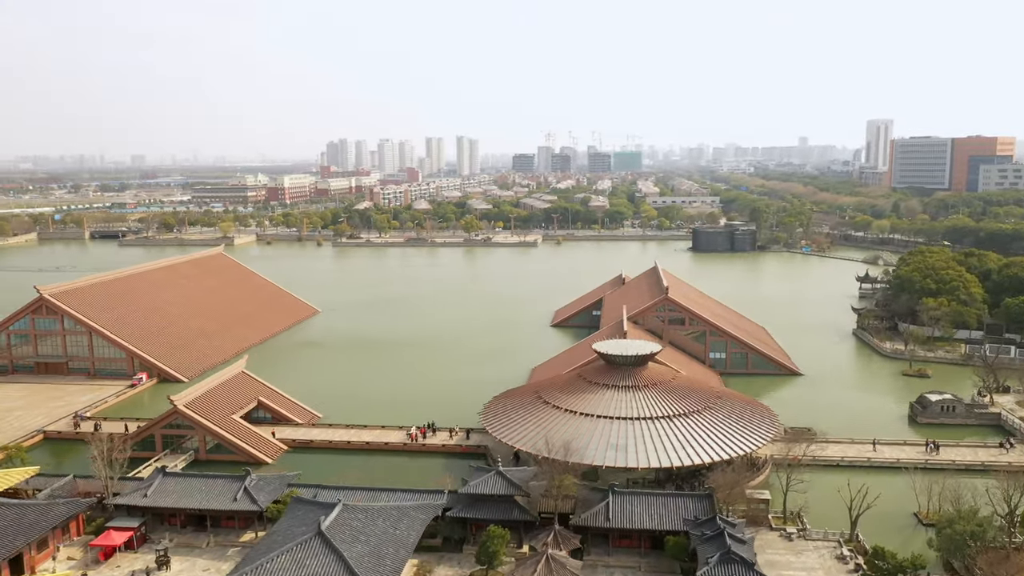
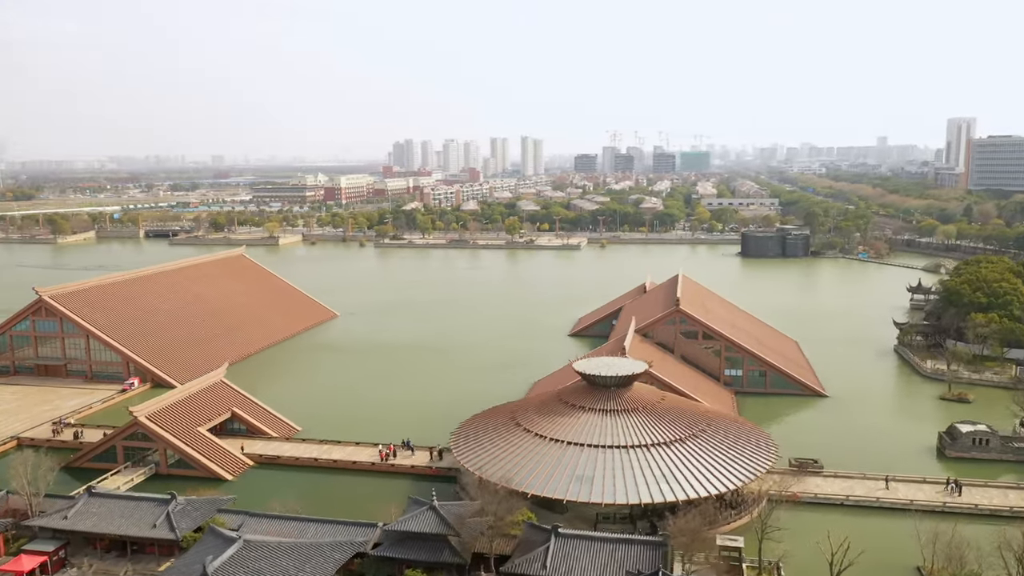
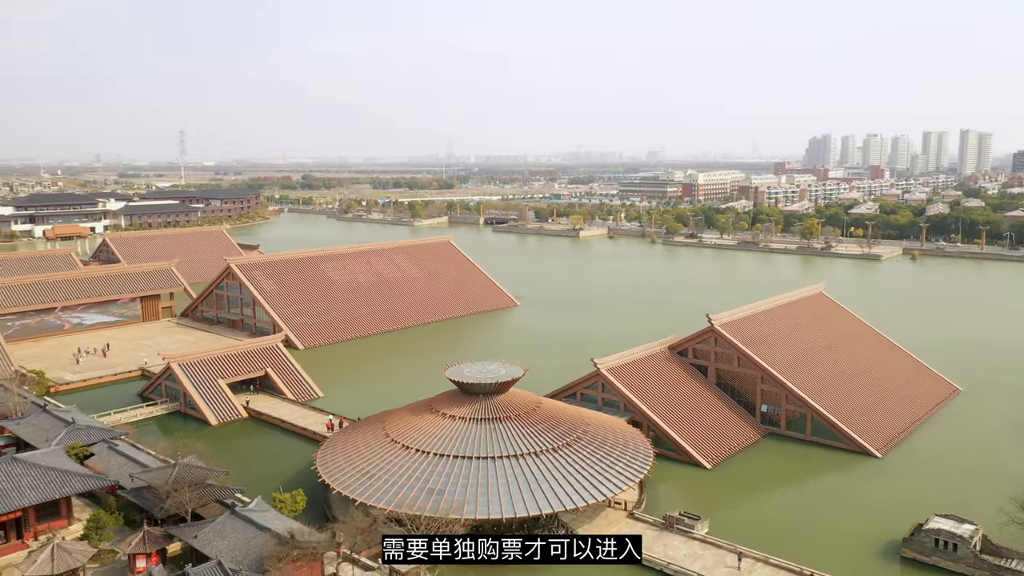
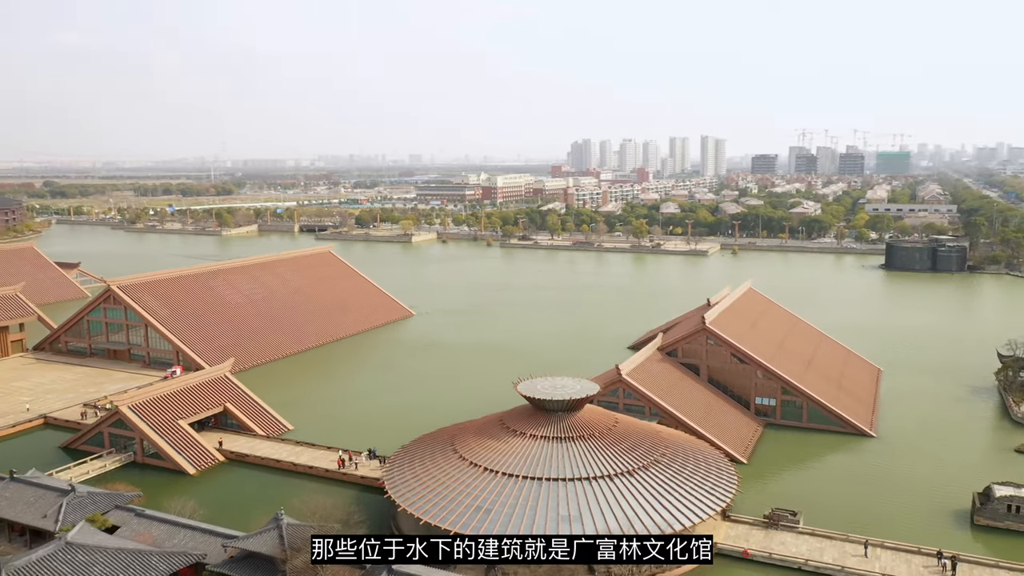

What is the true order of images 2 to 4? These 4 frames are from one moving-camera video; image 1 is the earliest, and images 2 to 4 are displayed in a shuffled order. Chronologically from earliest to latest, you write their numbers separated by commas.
2, 4, 3
